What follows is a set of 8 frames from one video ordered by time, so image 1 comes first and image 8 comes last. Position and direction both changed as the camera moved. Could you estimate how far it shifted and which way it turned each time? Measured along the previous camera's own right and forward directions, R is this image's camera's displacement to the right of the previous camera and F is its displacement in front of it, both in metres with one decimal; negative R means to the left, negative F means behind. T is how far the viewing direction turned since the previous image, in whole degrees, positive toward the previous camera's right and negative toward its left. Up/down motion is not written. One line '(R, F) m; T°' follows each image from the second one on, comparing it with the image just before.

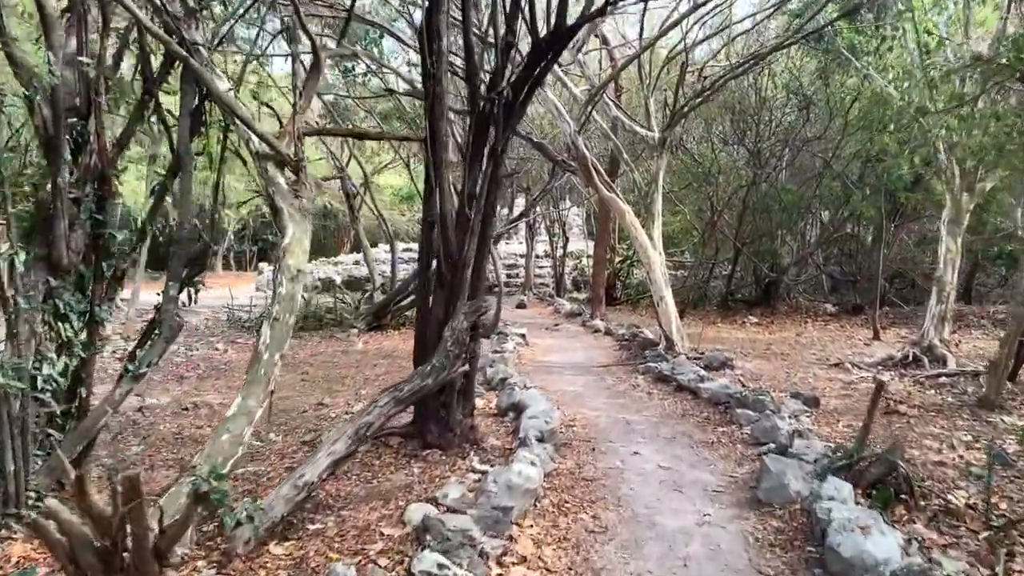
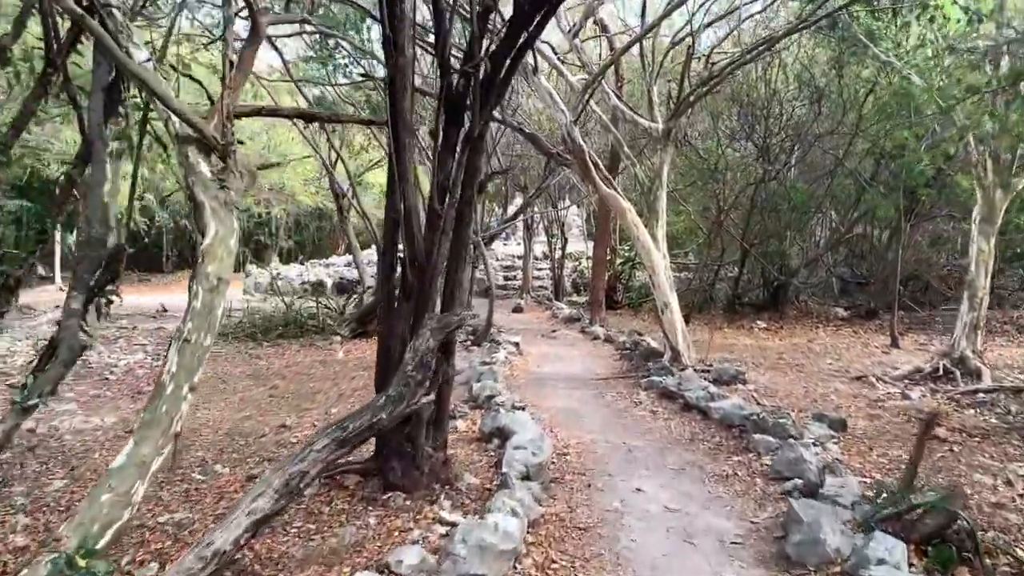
(+0.1, +0.7) m; 0°
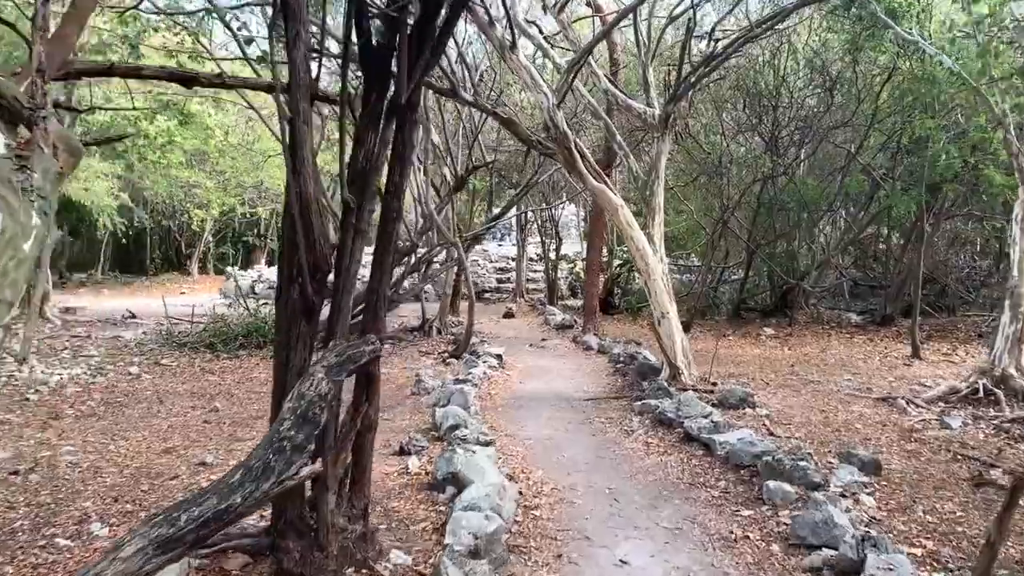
(+0.2, +0.9) m; 0°
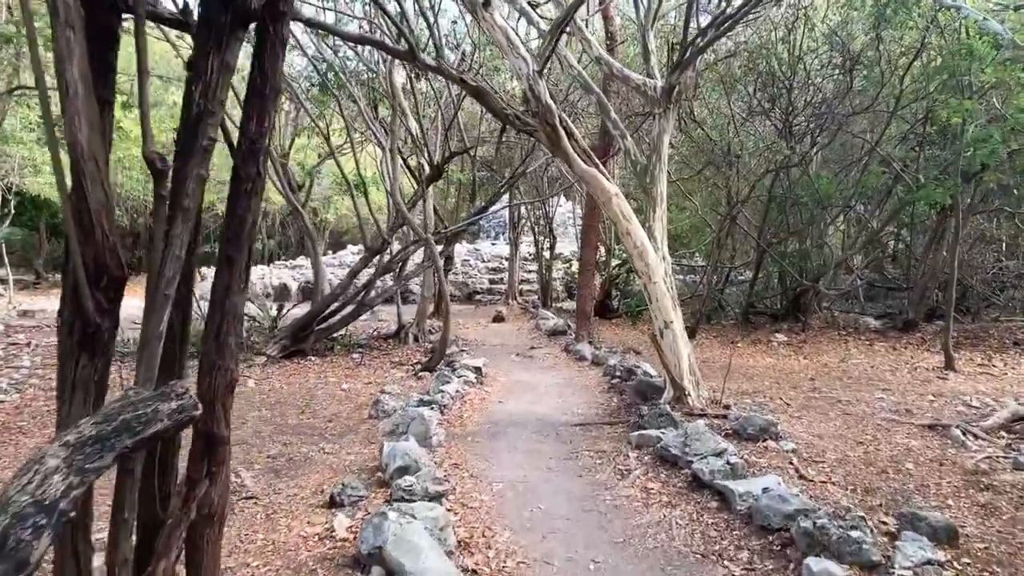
(+0.2, +1.0) m; 0°
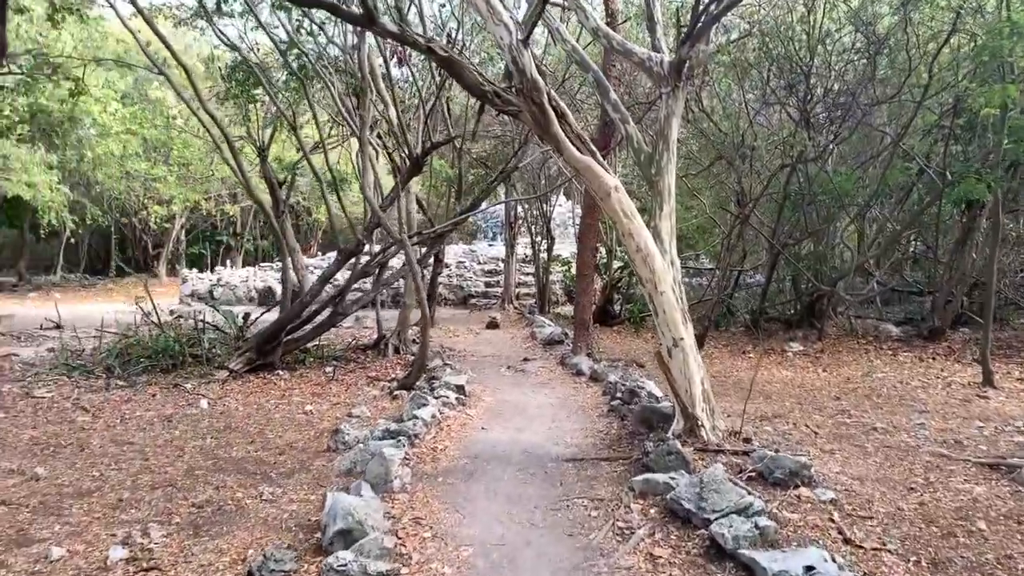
(+0.1, +0.8) m; 0°
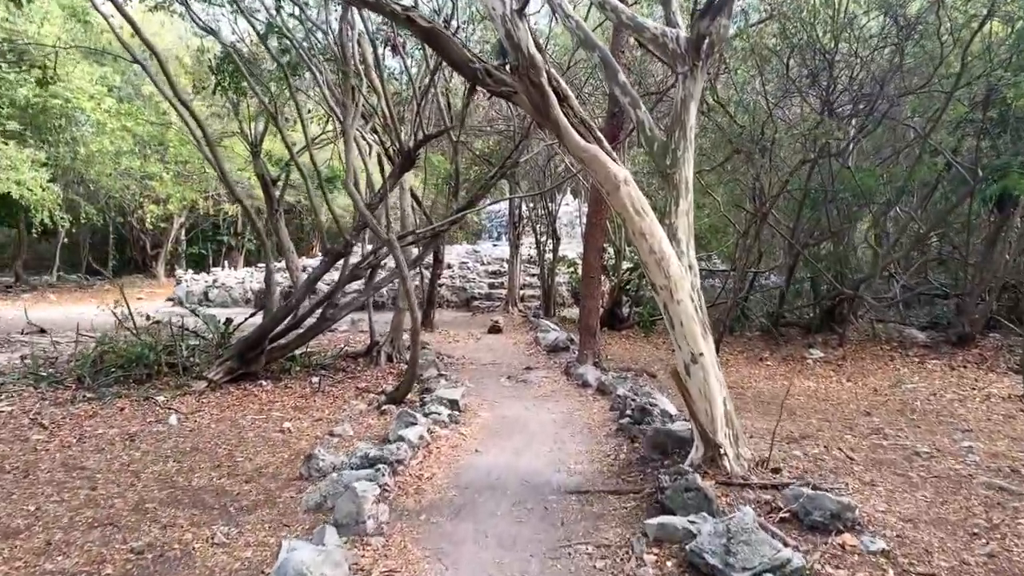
(+0.1, +0.6) m; -1°
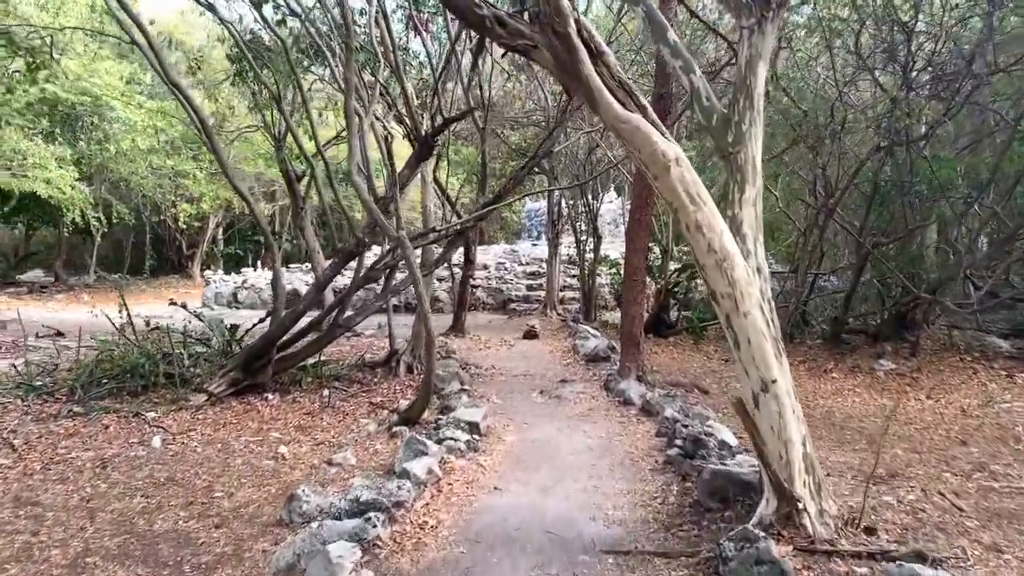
(+0.1, +0.8) m; -3°
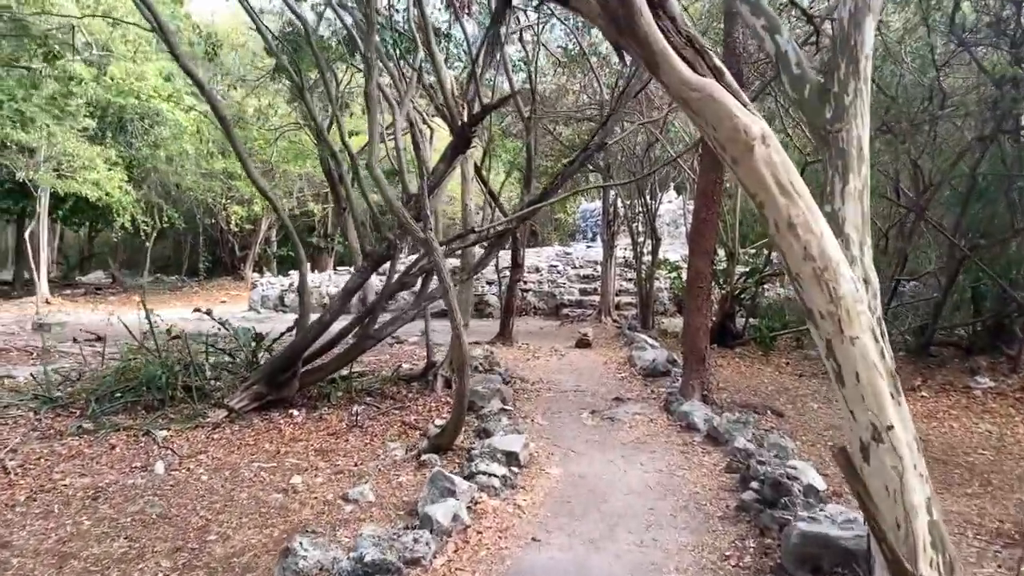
(+0.1, +0.6) m; -4°
